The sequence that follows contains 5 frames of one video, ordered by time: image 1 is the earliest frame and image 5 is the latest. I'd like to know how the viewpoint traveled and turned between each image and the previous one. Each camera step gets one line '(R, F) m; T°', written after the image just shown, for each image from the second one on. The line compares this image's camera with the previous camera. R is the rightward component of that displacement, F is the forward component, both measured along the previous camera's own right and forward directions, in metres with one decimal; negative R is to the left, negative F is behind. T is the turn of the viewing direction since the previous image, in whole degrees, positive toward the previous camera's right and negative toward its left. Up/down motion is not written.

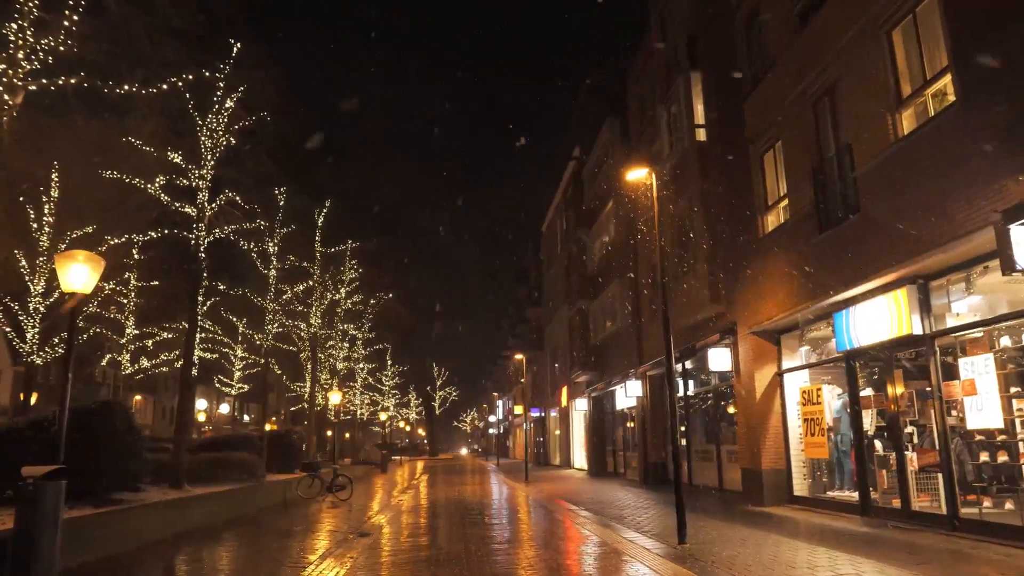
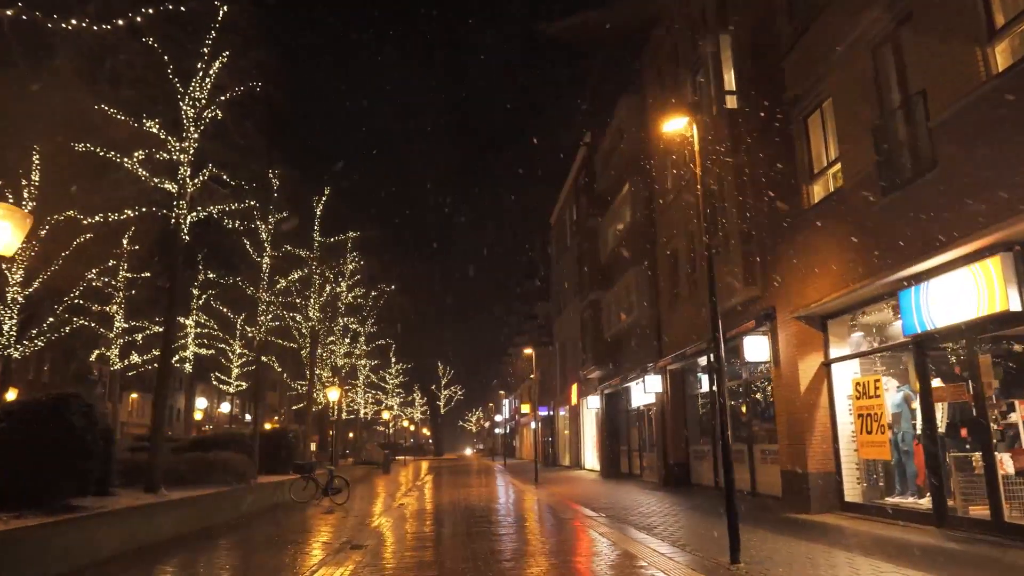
(-0.1, +1.5) m; 0°
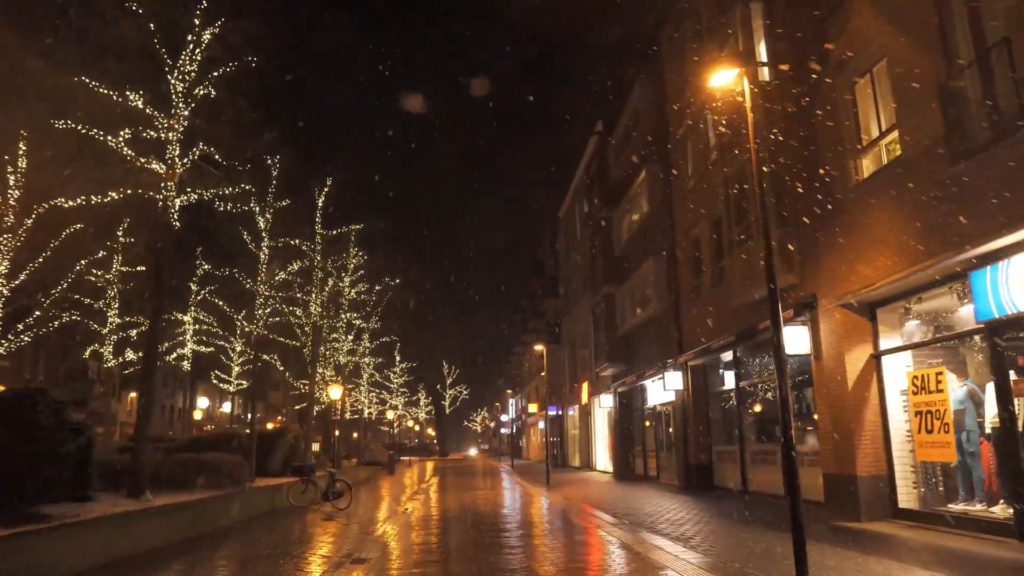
(-0.2, +1.1) m; 0°
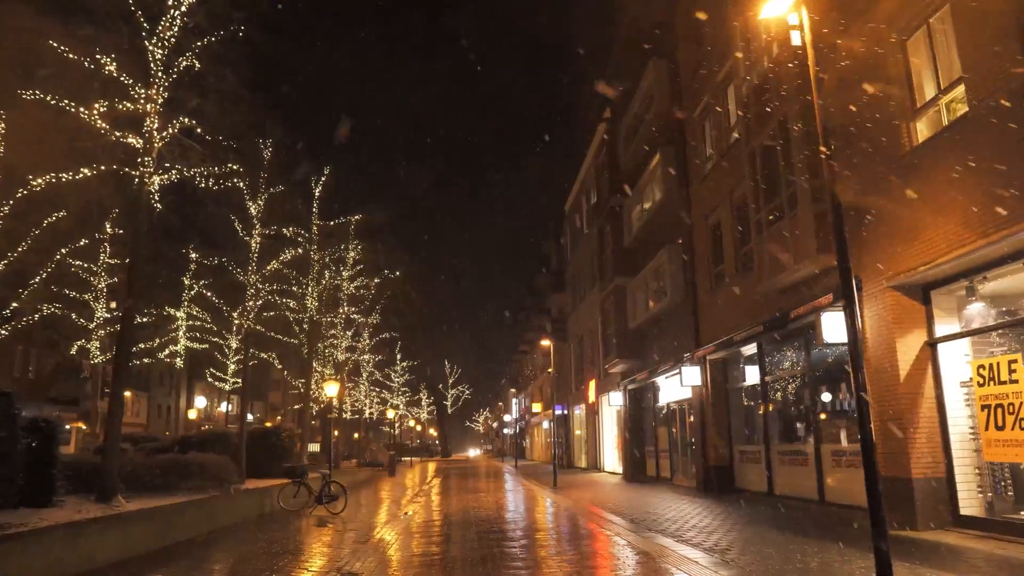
(-0.1, +1.2) m; 0°
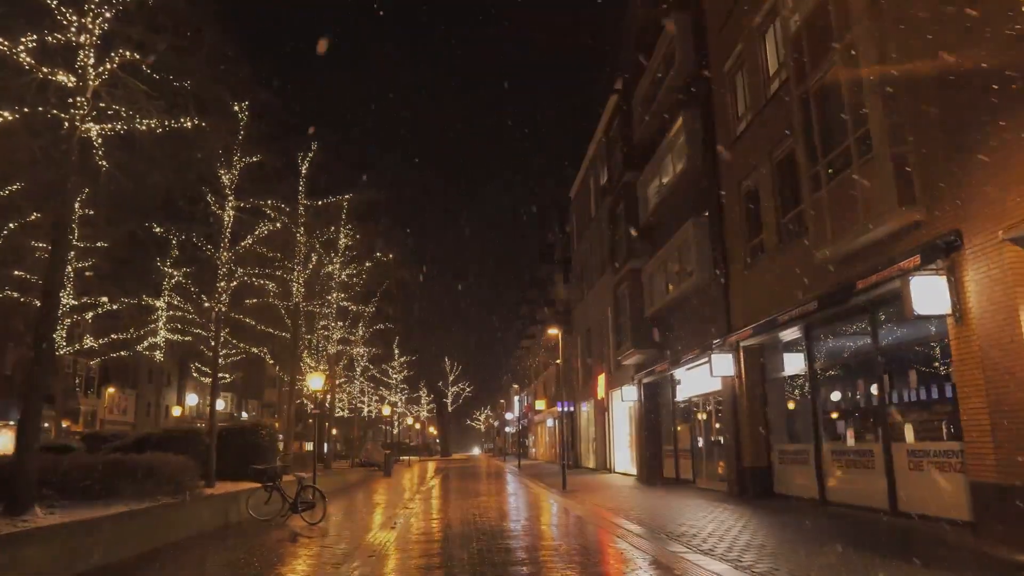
(-0.1, +2.2) m; 0°
